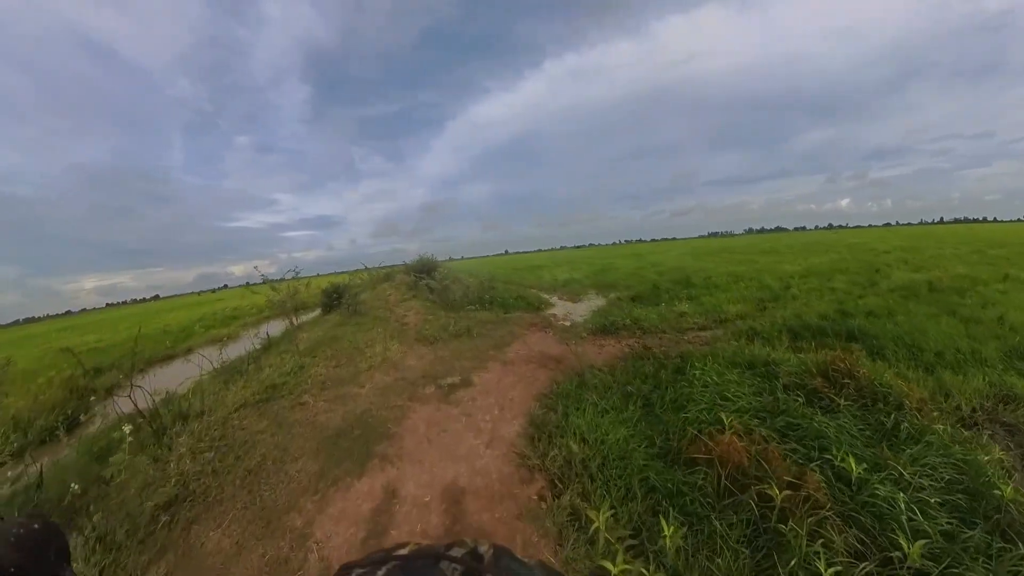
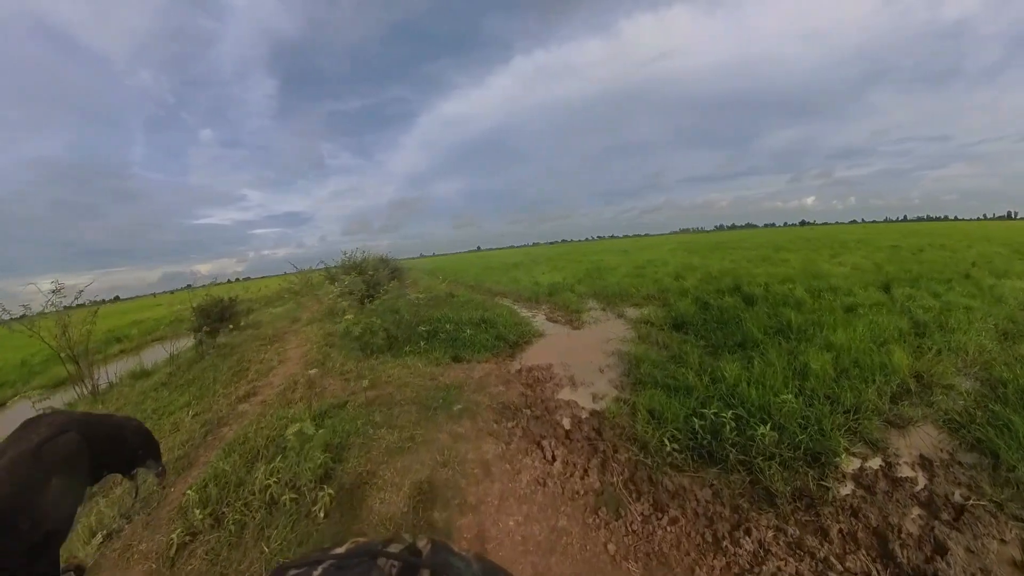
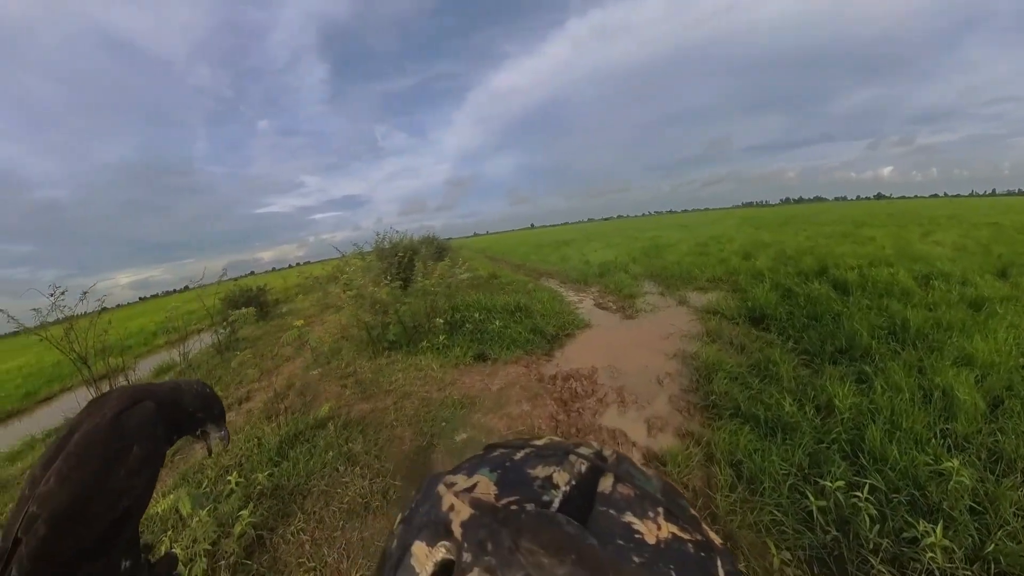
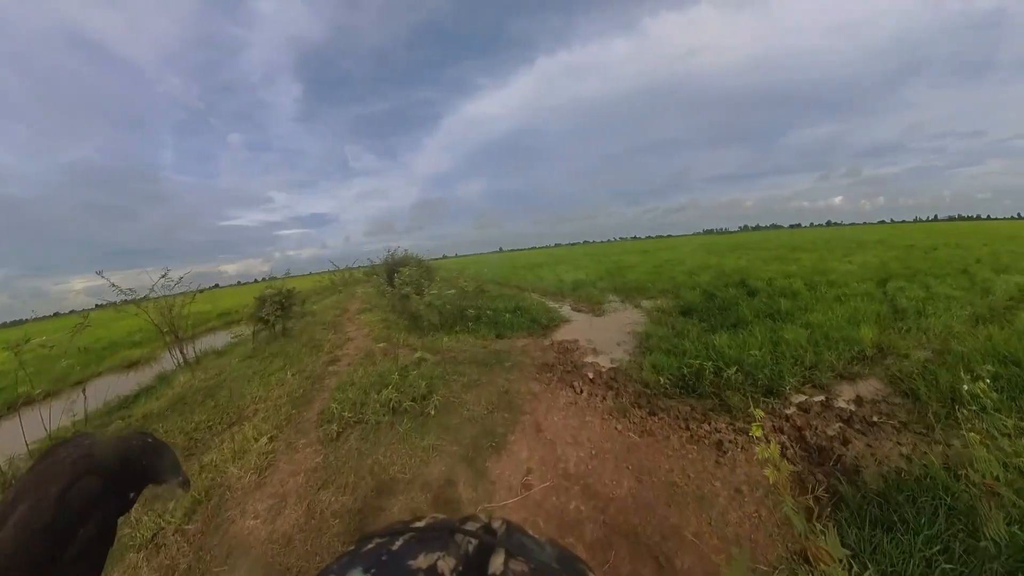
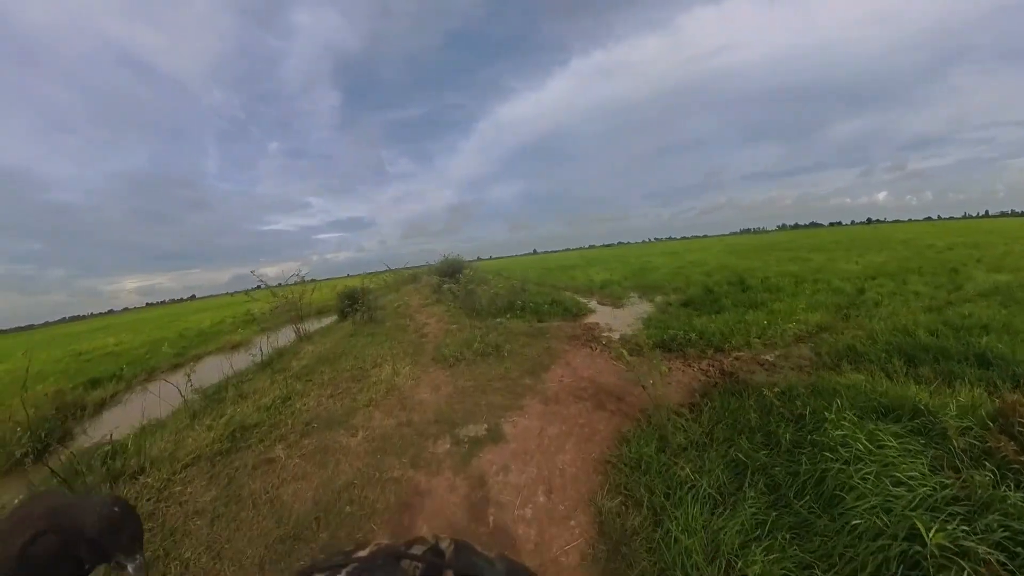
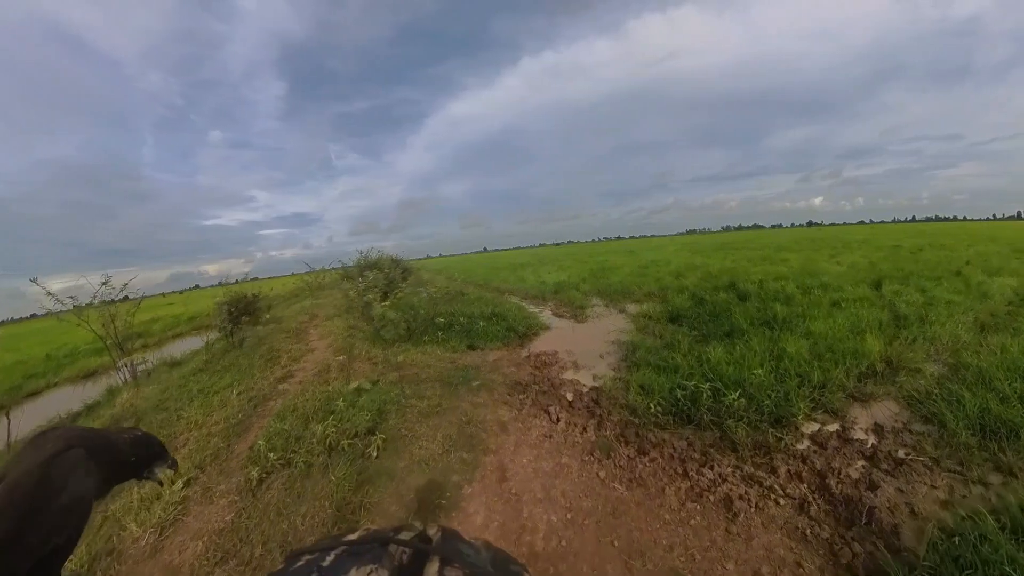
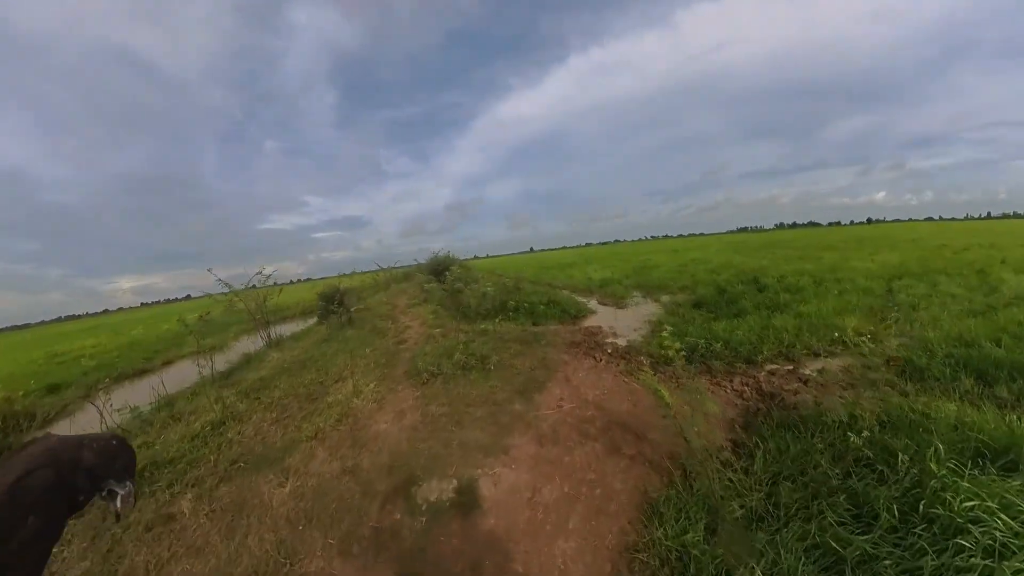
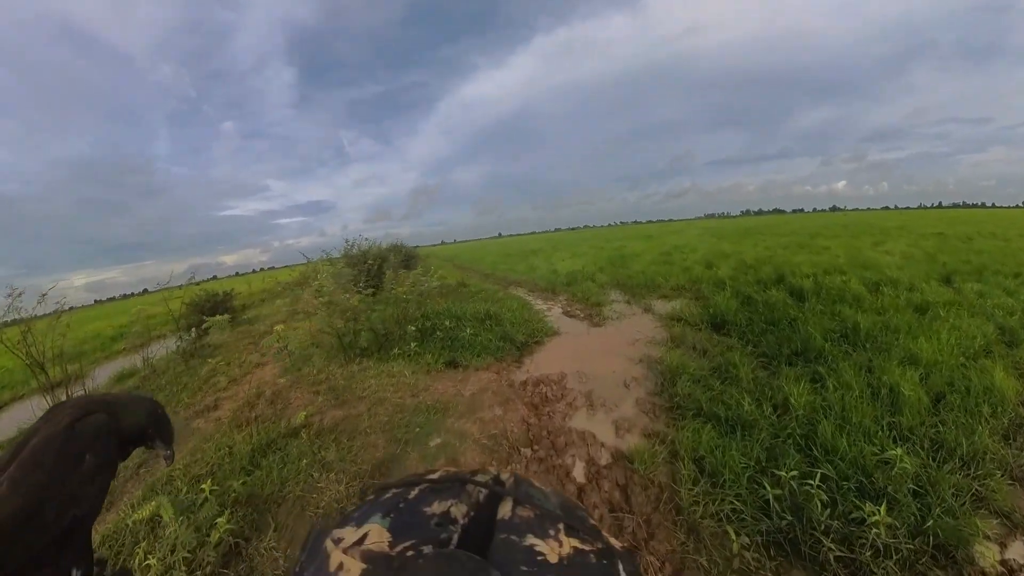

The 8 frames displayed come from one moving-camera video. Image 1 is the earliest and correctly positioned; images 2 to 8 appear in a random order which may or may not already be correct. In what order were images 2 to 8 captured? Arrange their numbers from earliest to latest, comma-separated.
5, 7, 4, 6, 2, 8, 3
